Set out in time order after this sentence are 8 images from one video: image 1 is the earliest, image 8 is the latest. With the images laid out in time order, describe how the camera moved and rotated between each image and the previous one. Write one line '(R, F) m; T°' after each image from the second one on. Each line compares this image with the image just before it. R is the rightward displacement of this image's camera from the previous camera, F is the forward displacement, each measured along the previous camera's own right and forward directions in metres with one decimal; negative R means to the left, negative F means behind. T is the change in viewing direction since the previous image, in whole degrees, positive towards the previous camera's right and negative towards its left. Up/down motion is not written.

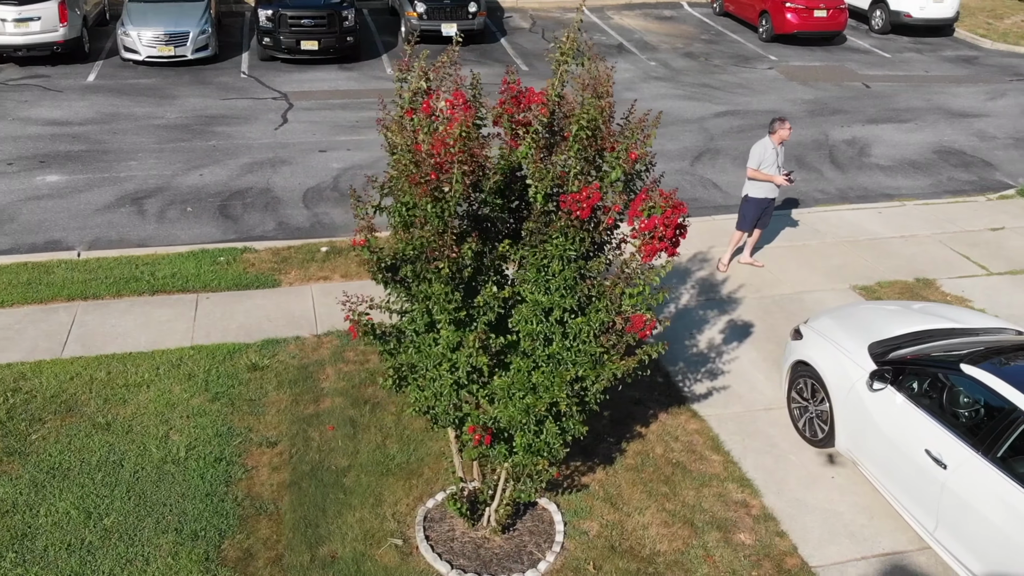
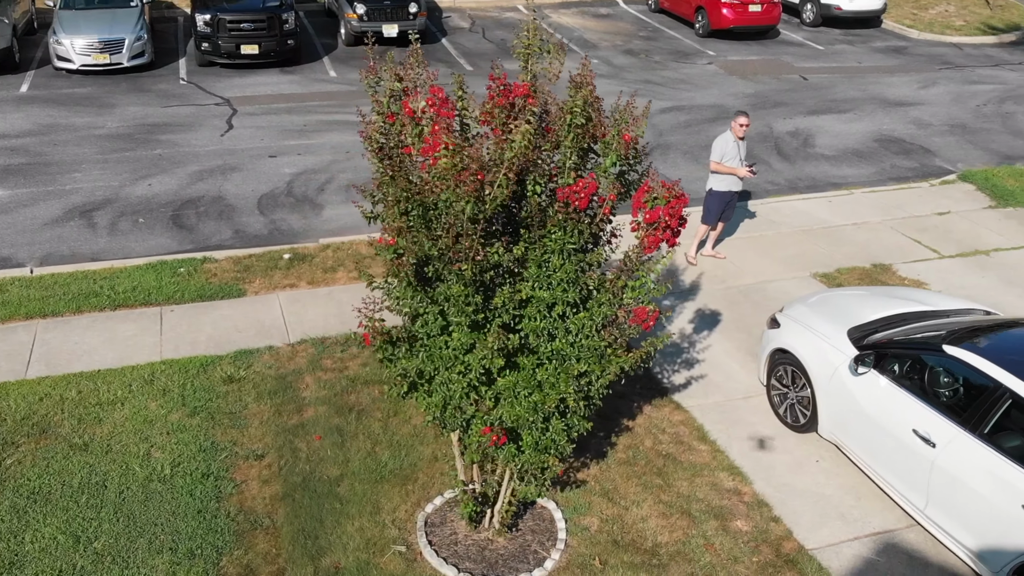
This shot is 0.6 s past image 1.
(-0.4, 0.0) m; +4°
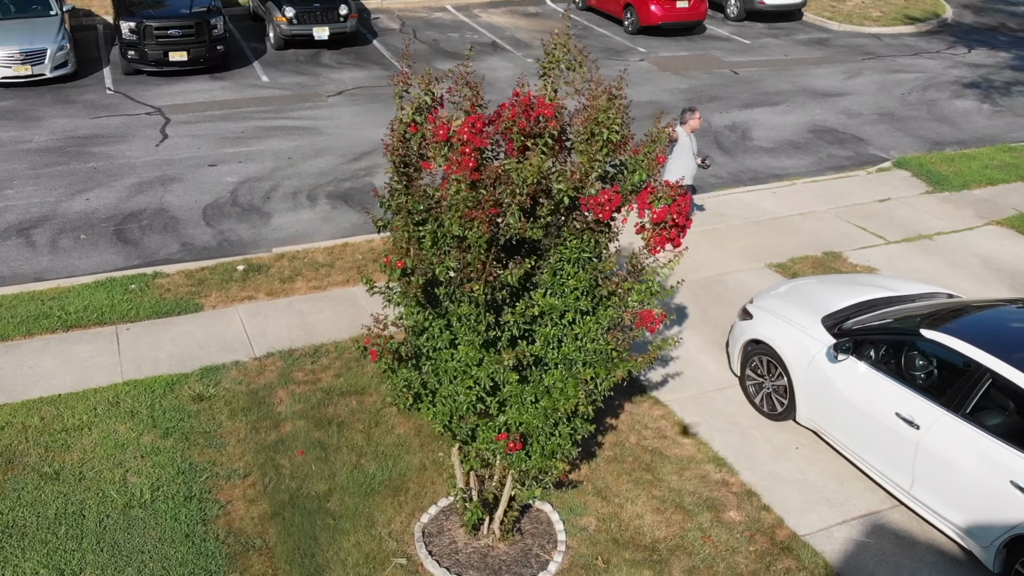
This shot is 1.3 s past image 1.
(-0.4, 0.0) m; +5°
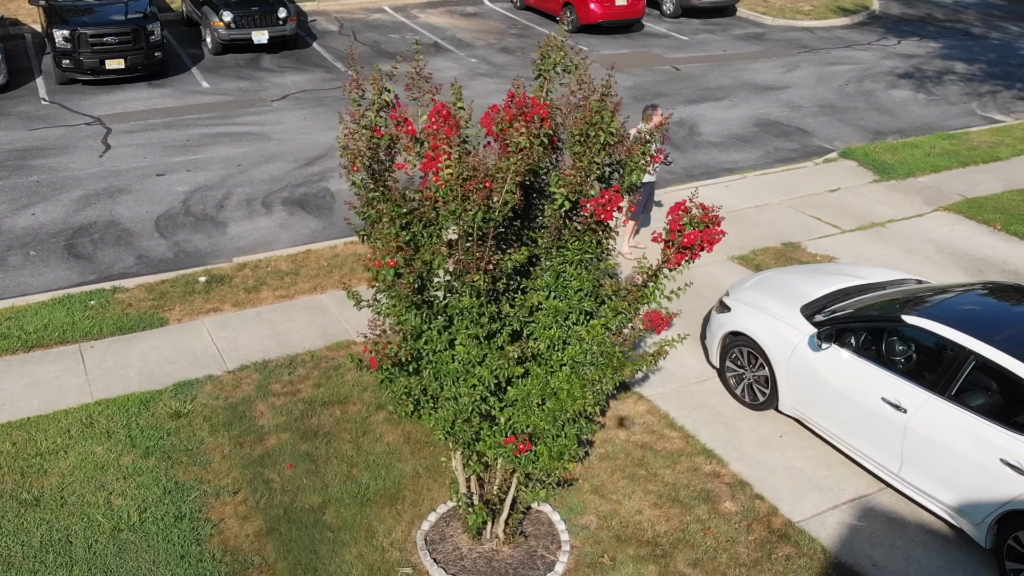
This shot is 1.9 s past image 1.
(-0.4, 0.0) m; +4°
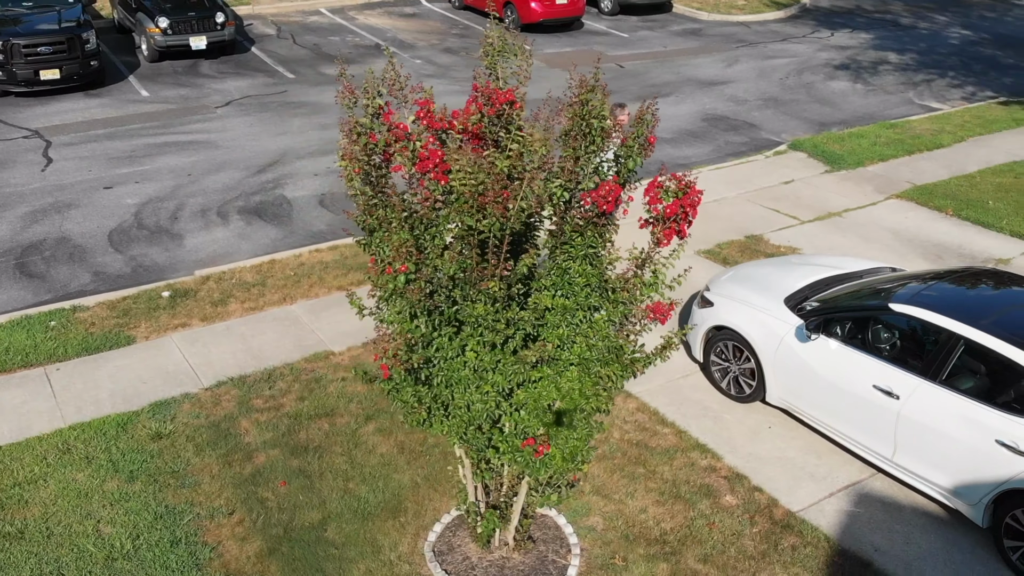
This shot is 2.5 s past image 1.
(-0.4, +0.1) m; +4°
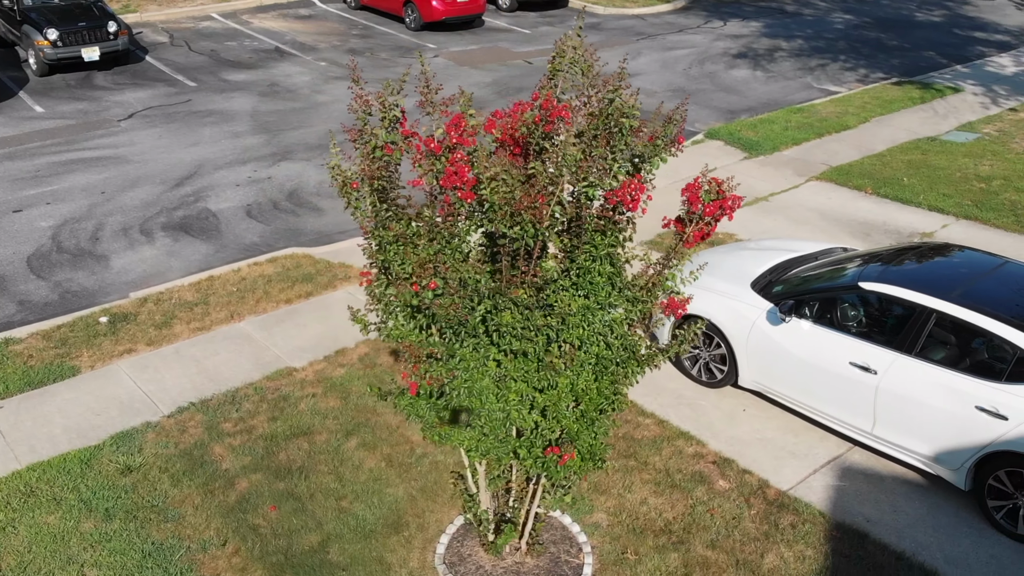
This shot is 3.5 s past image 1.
(-0.6, +0.1) m; +7°
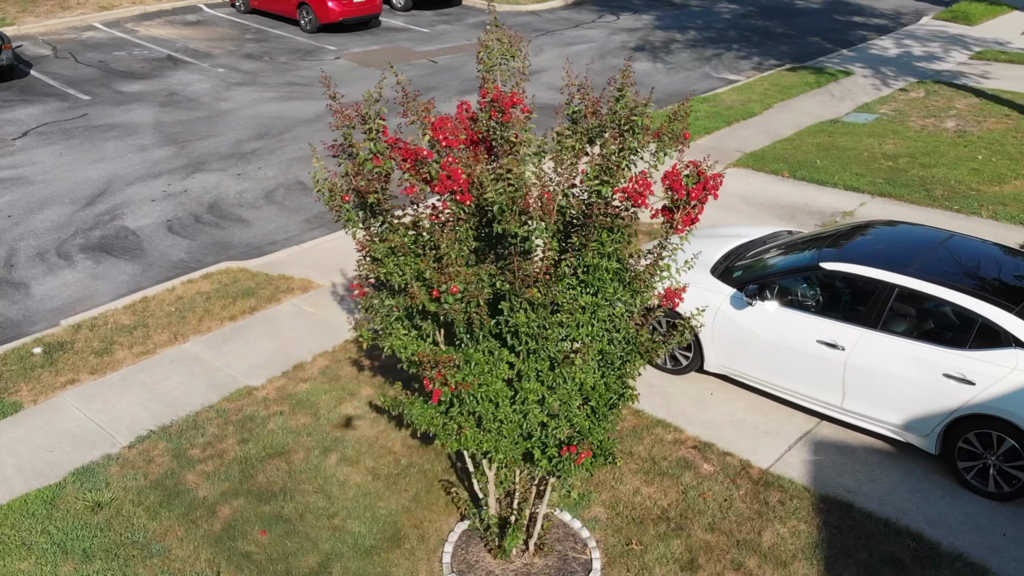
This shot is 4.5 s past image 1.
(-0.6, +0.1) m; +7°
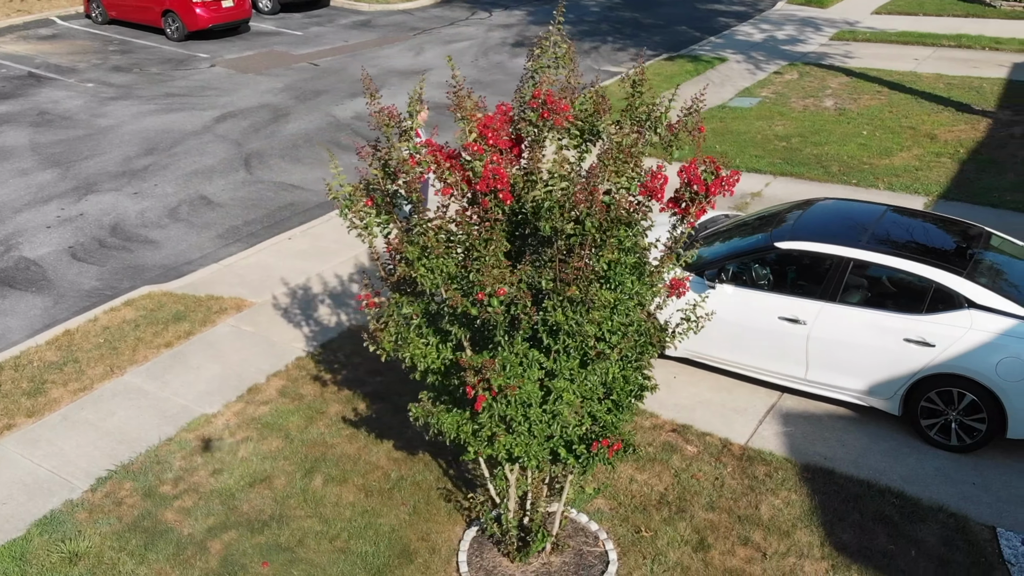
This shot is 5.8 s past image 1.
(-0.8, +0.1) m; +9°
